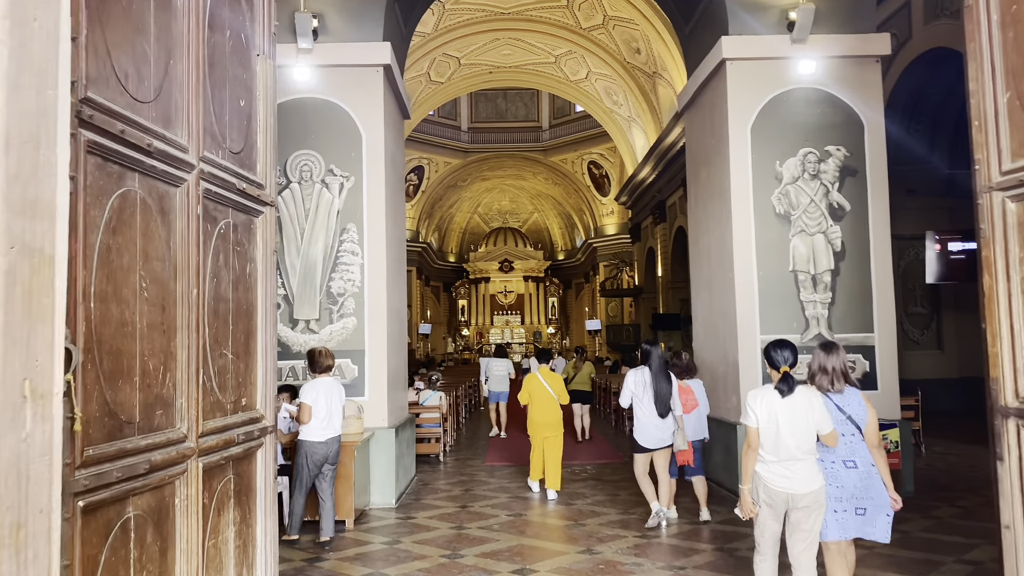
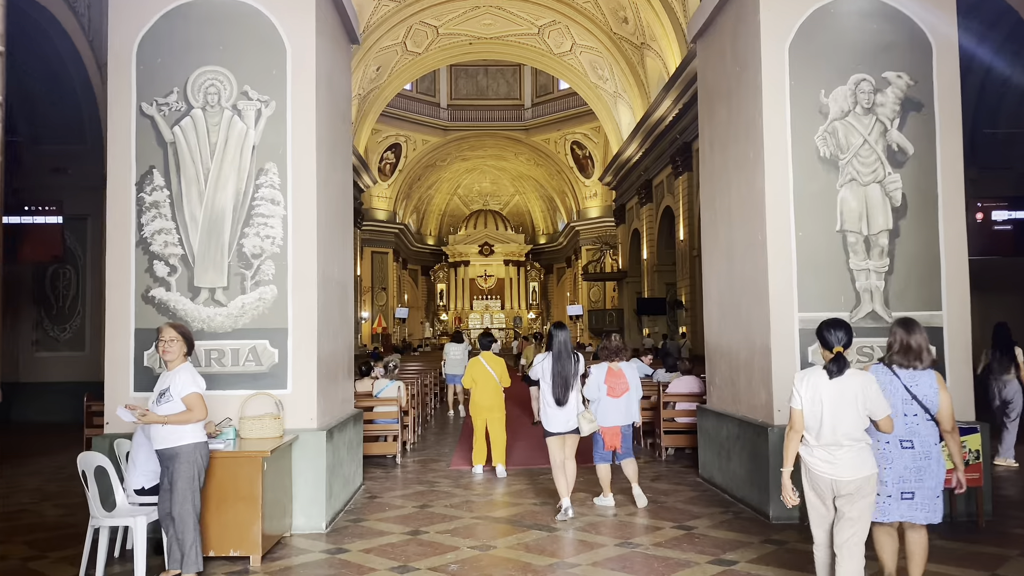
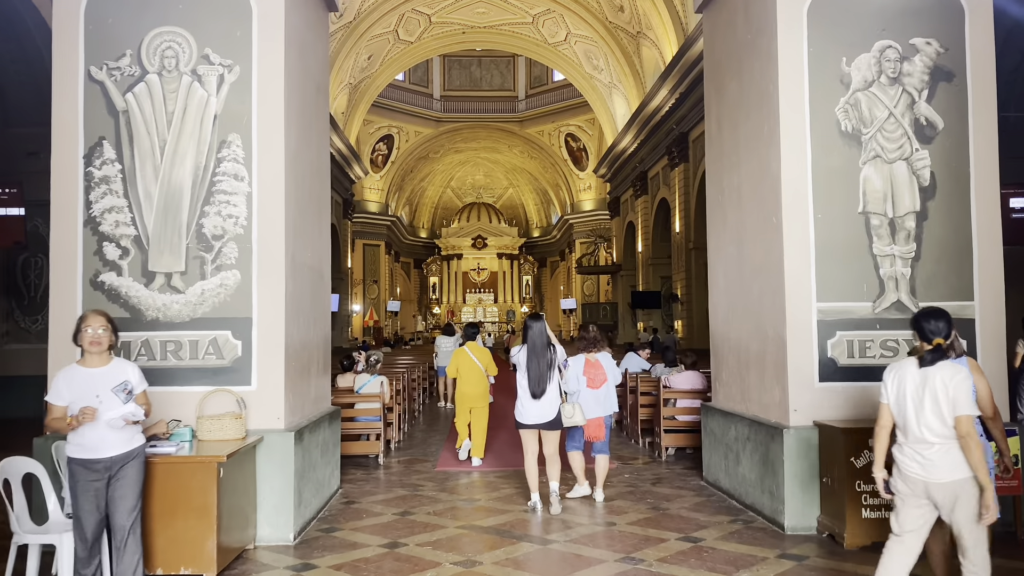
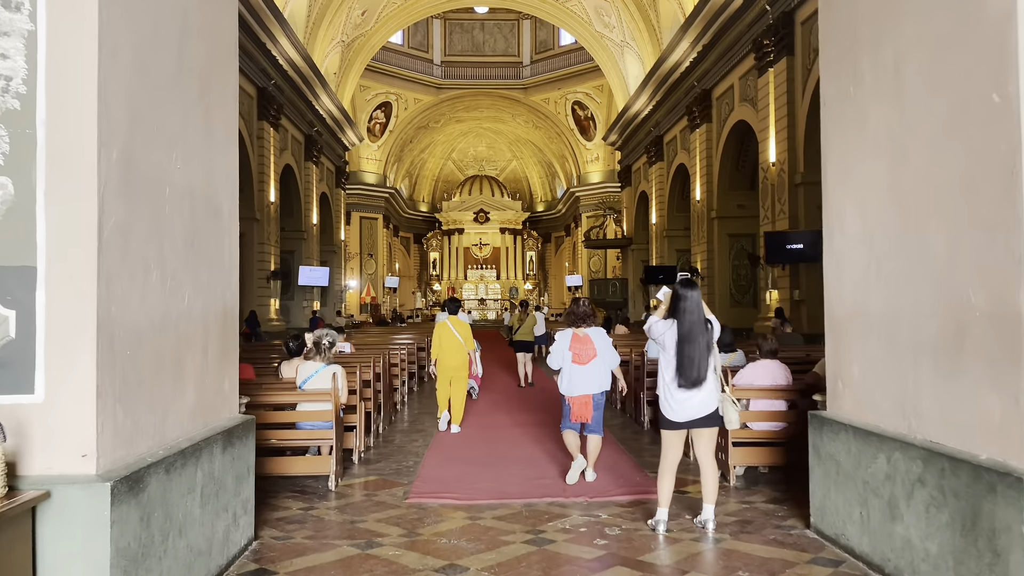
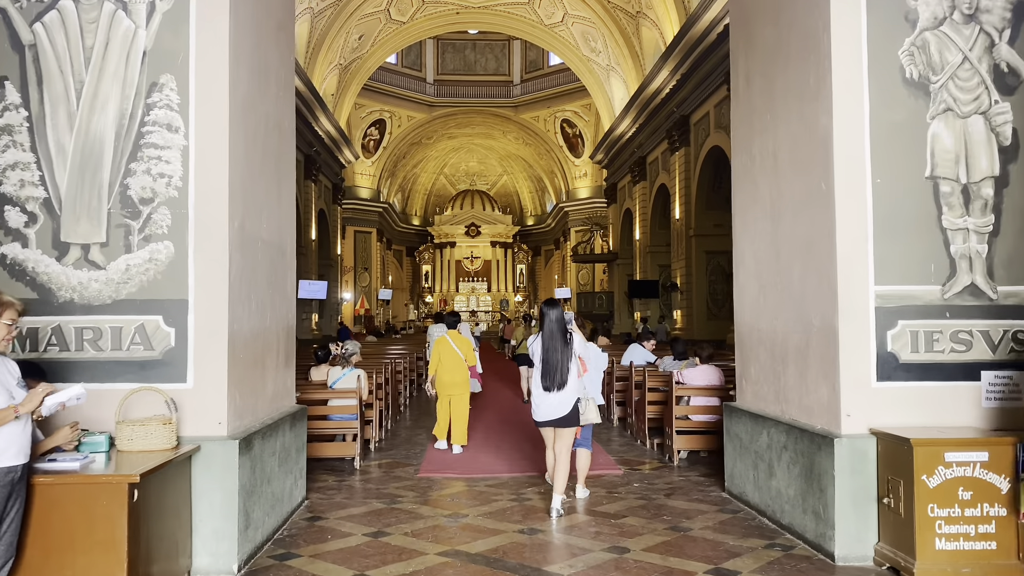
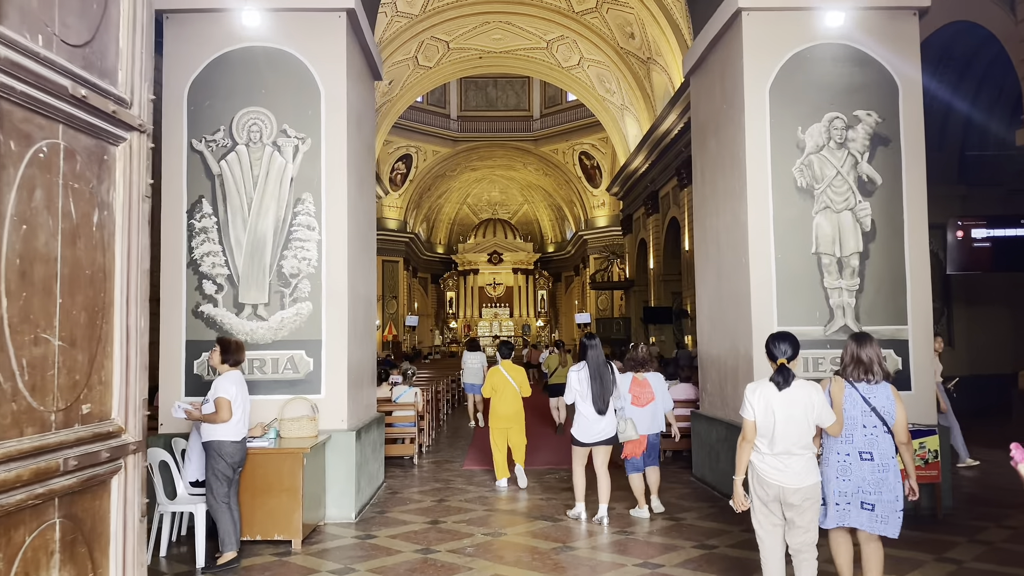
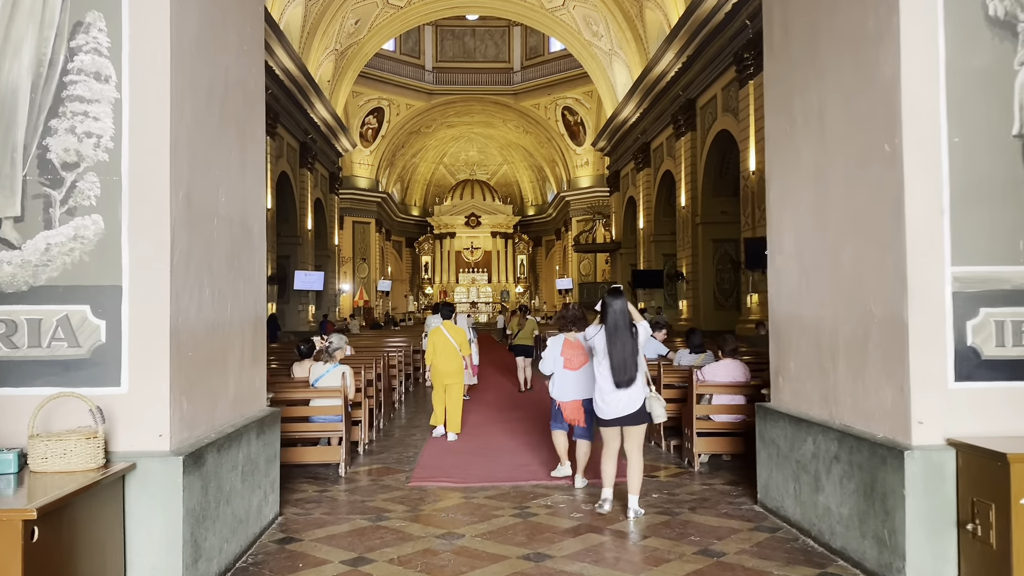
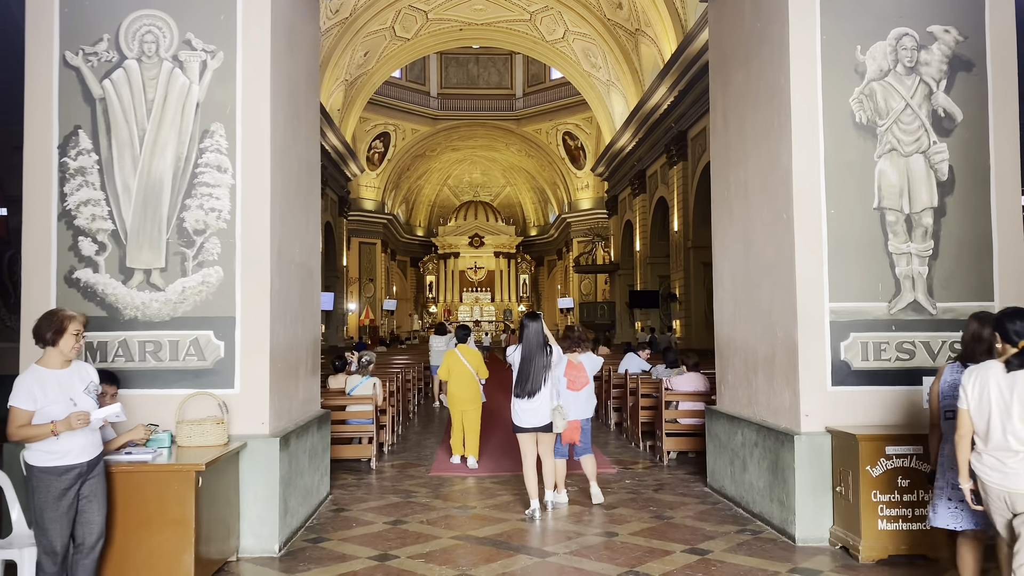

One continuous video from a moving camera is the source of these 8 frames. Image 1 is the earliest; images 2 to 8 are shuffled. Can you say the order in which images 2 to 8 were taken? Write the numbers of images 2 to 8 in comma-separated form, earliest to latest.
6, 2, 3, 8, 5, 7, 4
